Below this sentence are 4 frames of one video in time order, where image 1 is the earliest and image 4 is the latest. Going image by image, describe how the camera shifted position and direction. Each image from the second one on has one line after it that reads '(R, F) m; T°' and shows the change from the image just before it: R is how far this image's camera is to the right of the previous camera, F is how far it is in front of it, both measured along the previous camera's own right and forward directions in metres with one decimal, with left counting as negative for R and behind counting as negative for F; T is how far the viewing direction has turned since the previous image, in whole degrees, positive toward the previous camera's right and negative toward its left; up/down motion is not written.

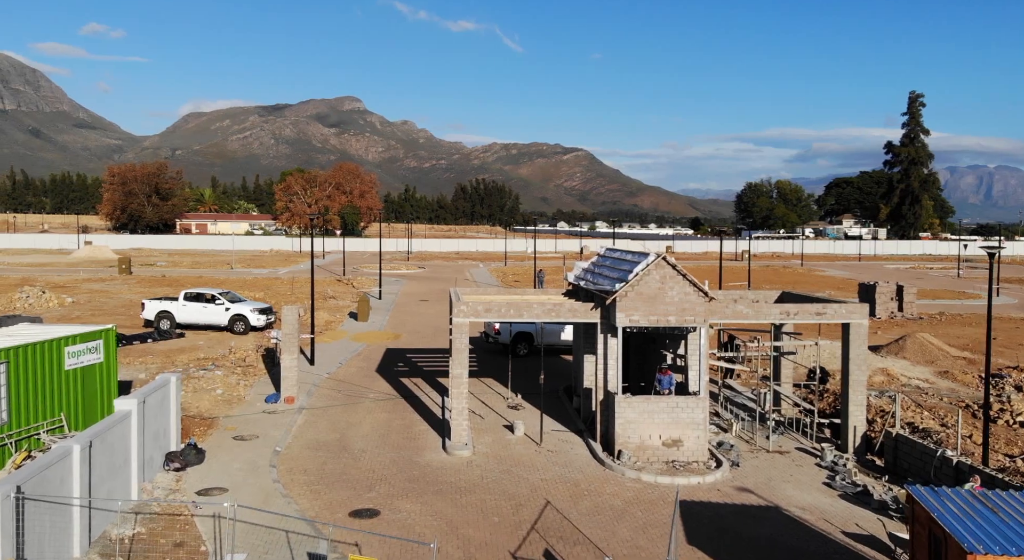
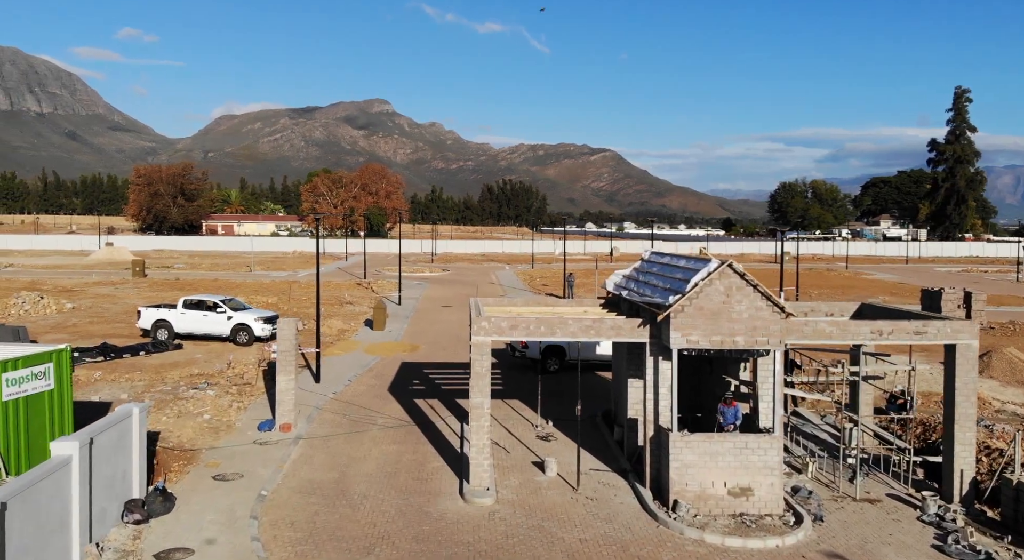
(-0.1, +2.9) m; -2°
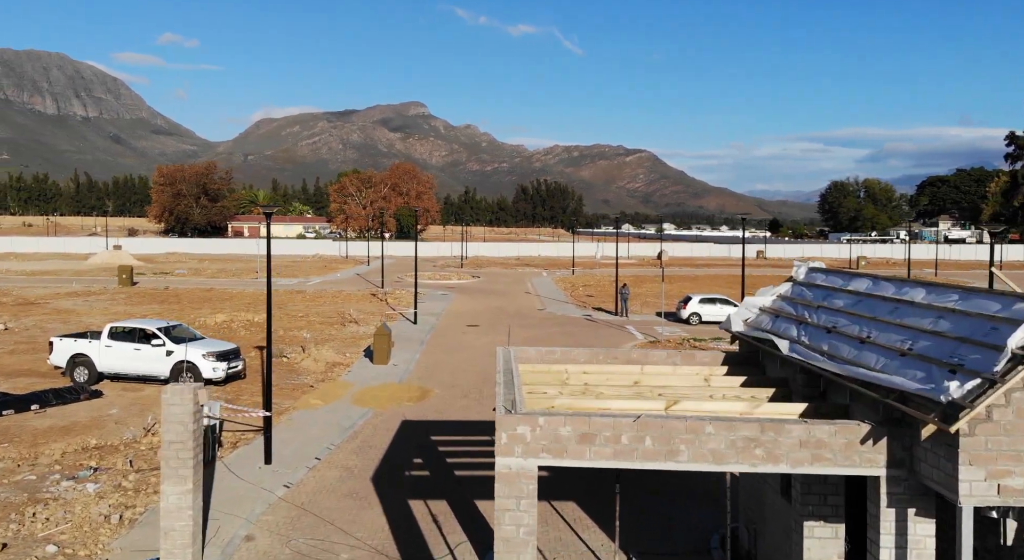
(-0.3, +7.7) m; -3°
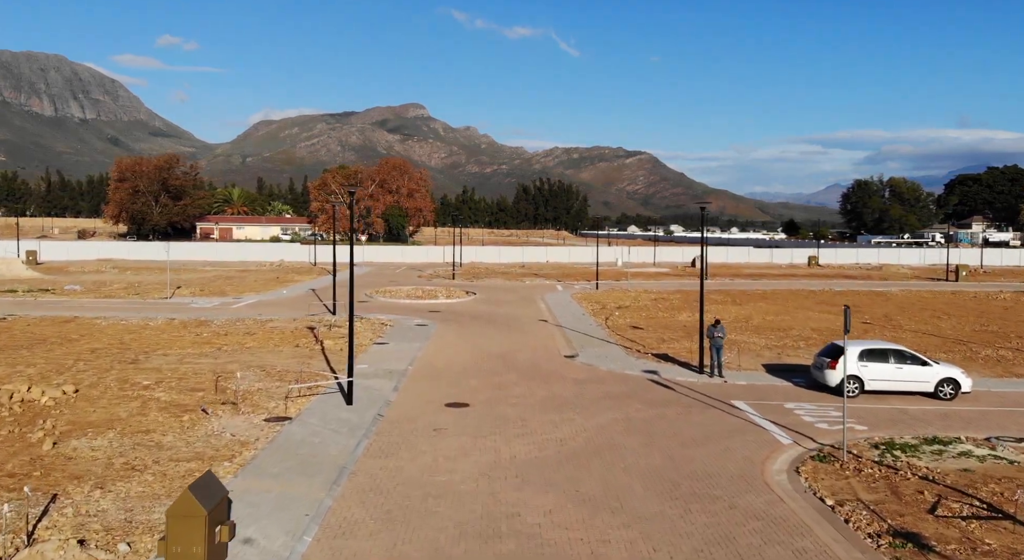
(-0.4, +14.5) m; 0°
